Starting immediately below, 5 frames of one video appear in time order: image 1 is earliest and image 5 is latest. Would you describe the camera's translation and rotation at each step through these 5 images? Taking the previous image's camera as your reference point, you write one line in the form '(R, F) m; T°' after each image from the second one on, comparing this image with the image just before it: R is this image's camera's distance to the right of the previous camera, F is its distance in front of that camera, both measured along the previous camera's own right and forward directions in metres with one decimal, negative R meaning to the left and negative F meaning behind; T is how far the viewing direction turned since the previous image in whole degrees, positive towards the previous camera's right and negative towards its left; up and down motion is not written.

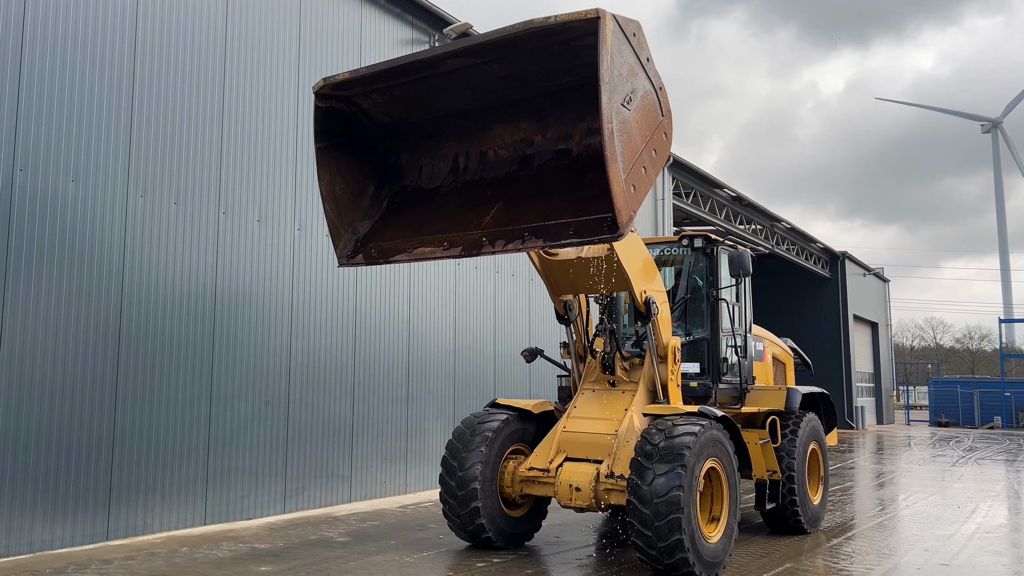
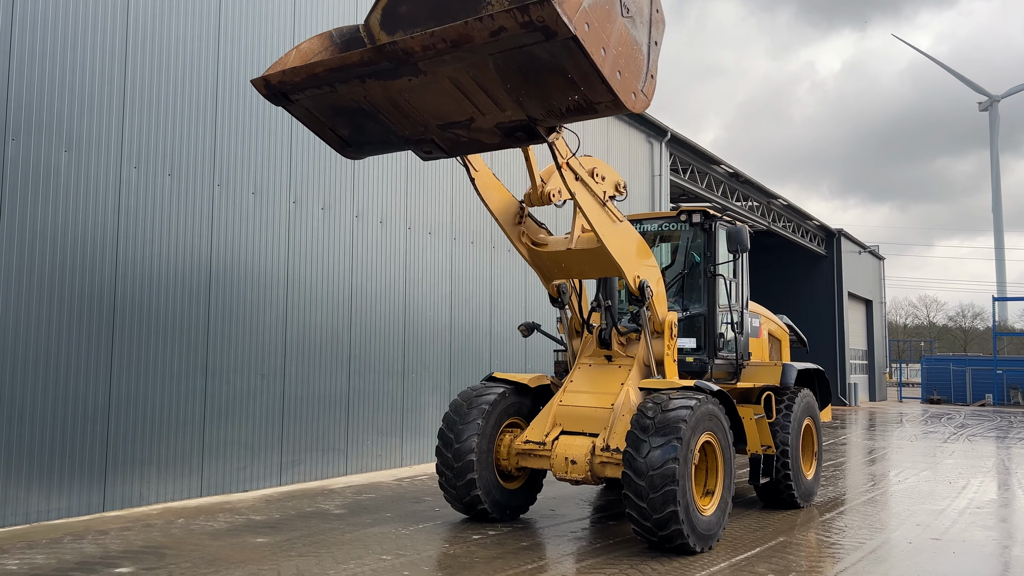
(0.0, 0.0) m; 0°
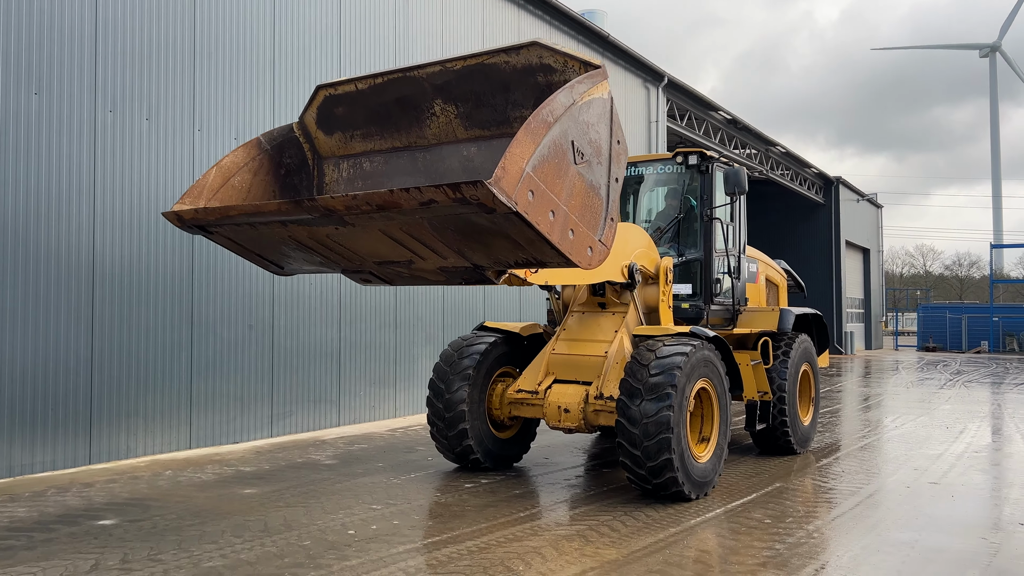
(0.0, +0.2) m; 0°
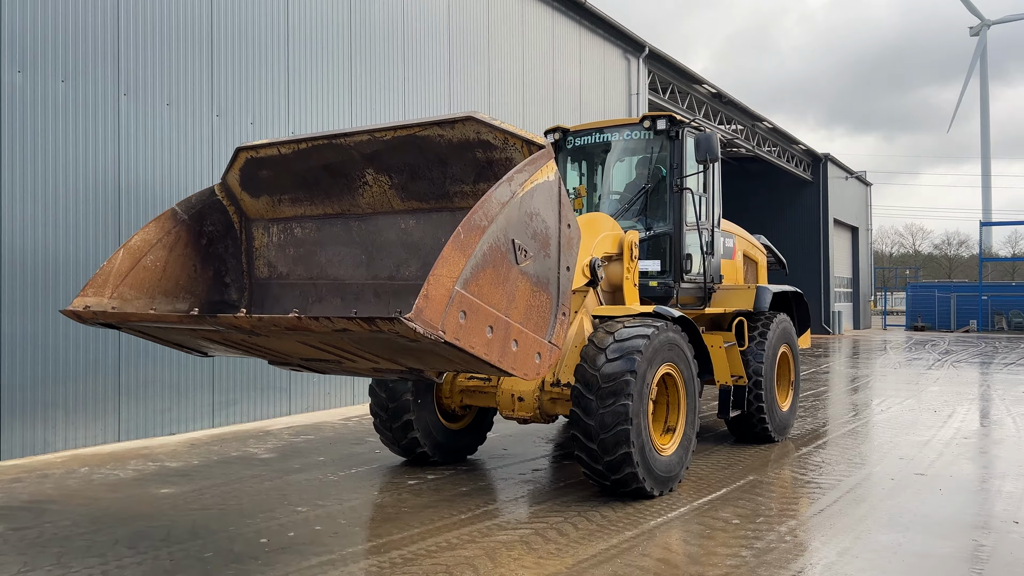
(+0.3, +0.5) m; +1°
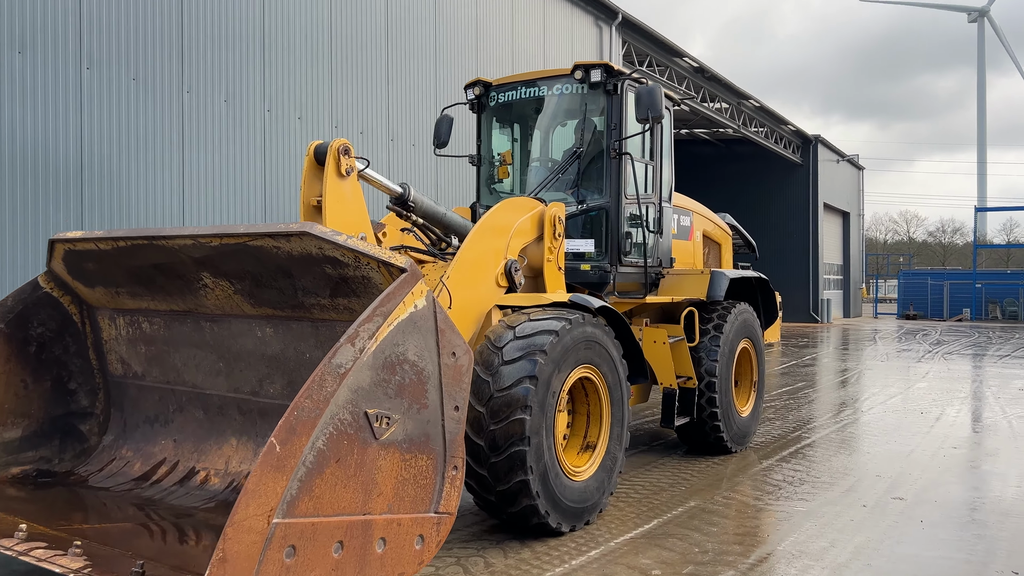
(+0.6, +1.0) m; 0°
